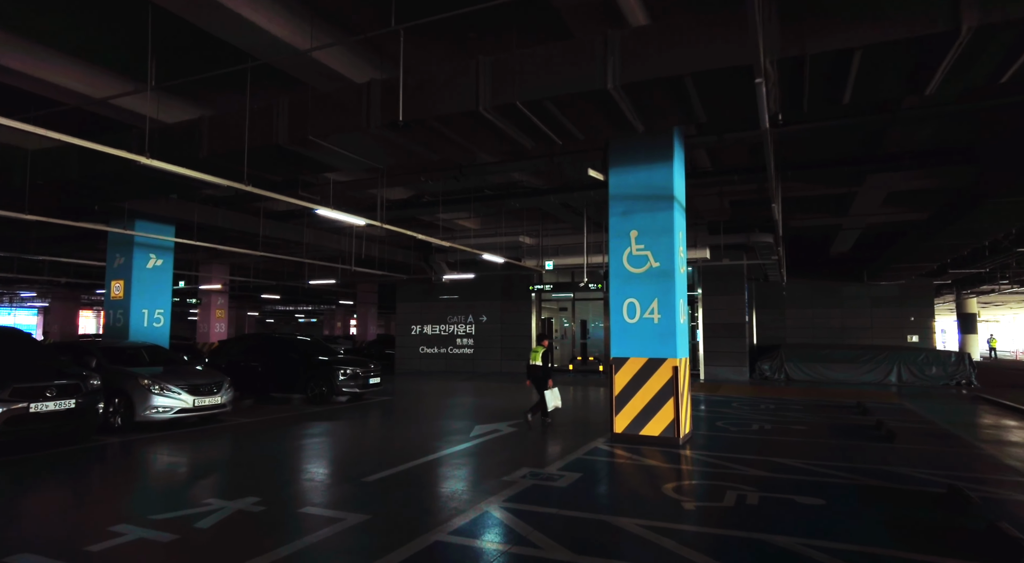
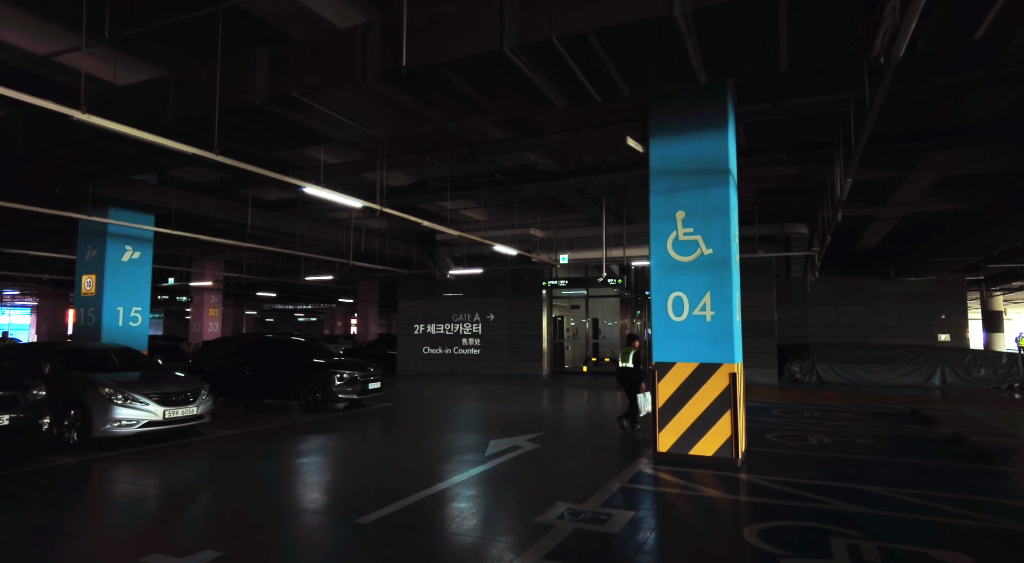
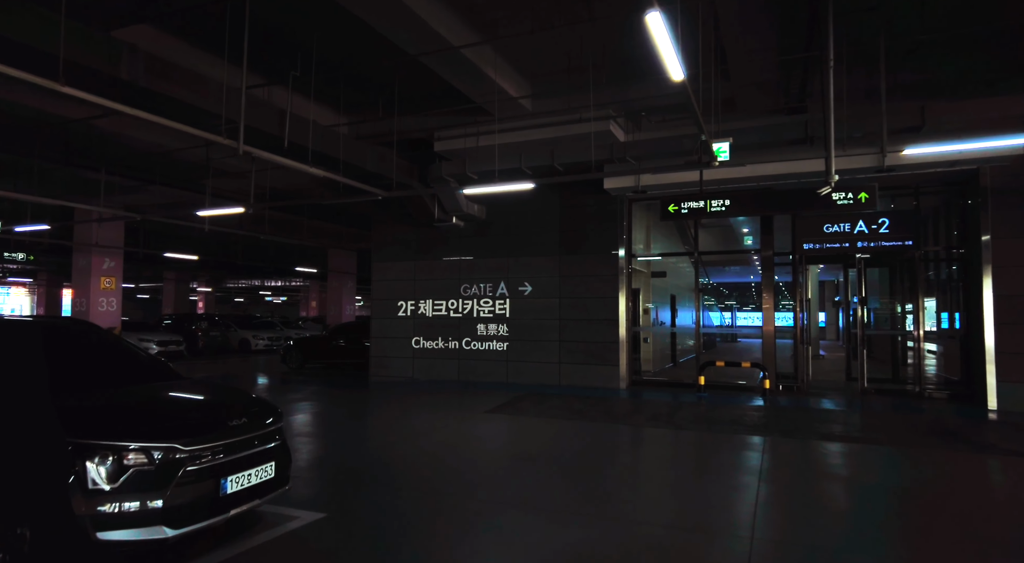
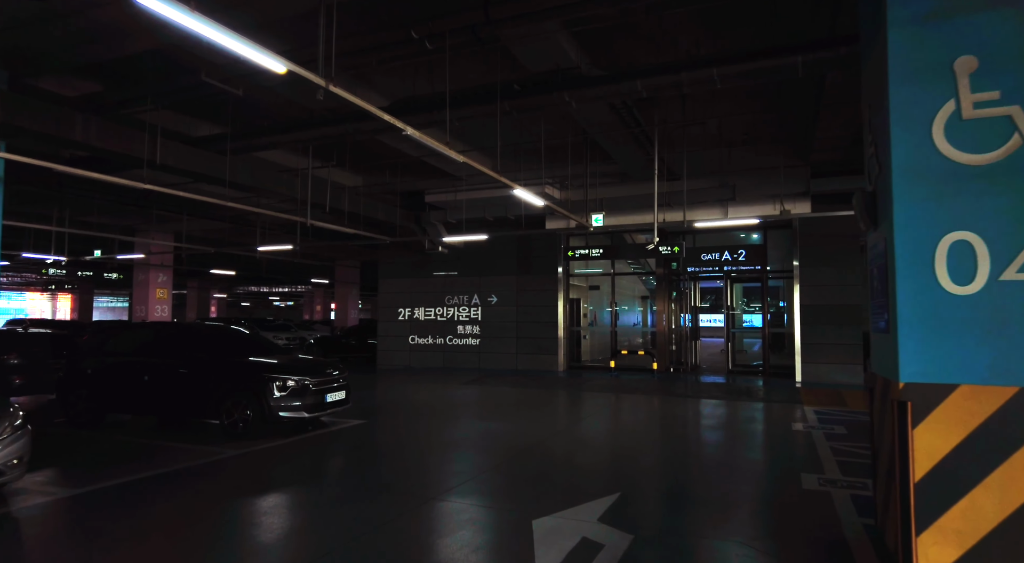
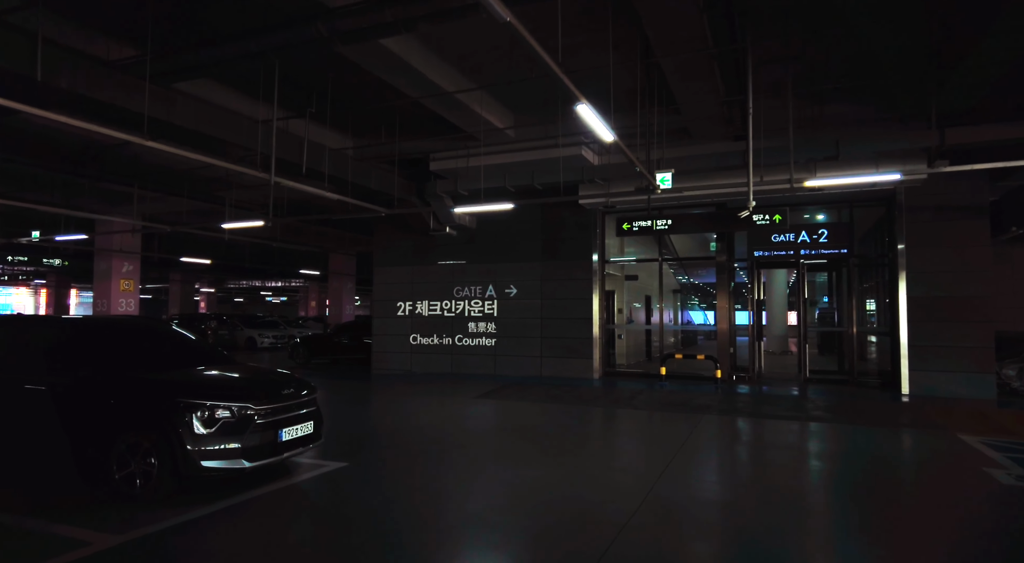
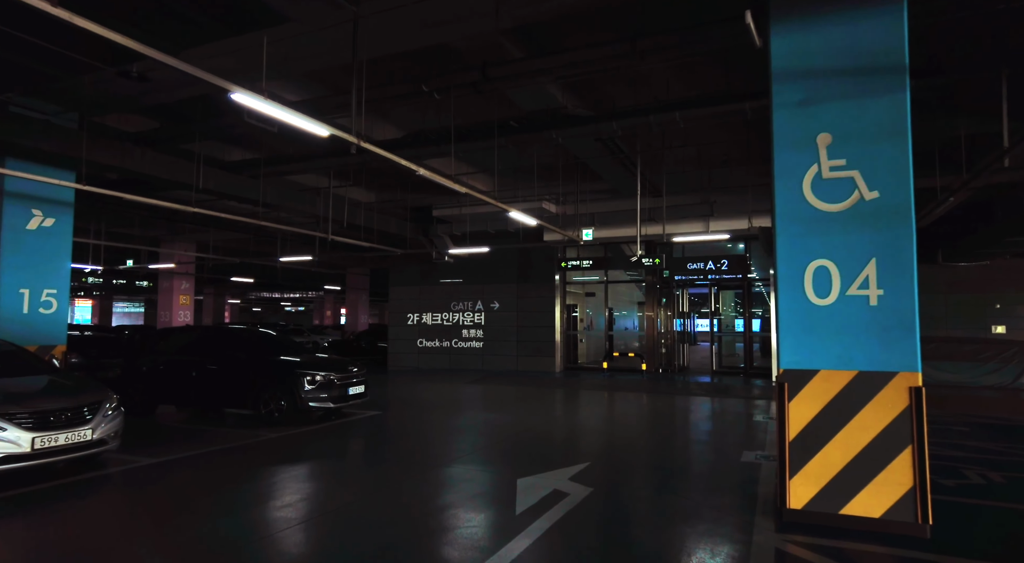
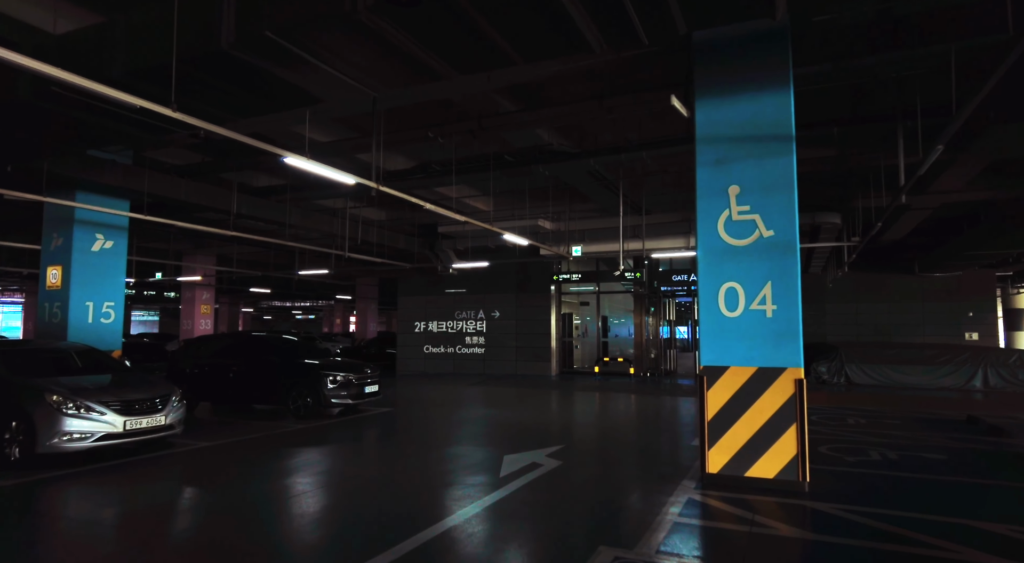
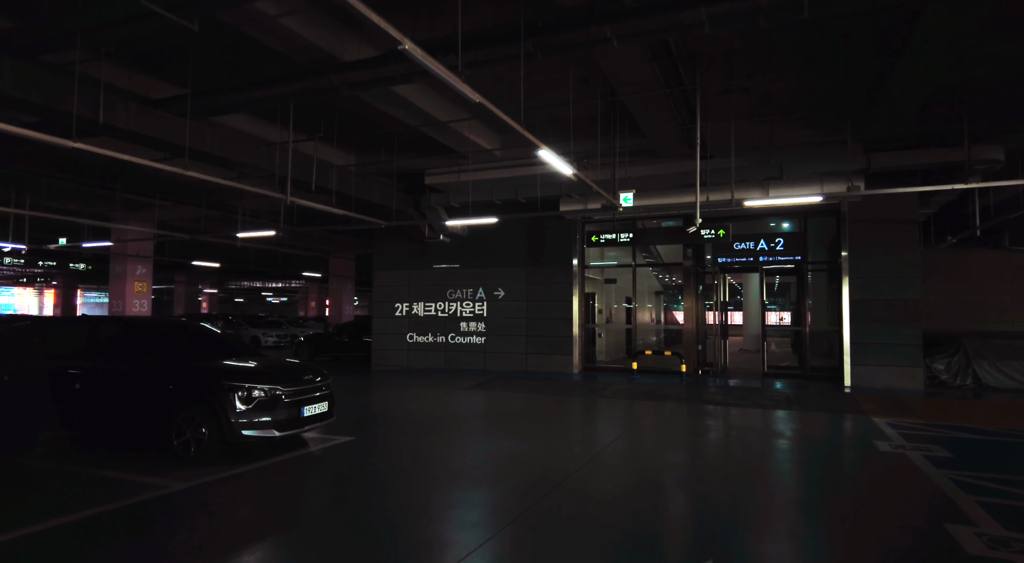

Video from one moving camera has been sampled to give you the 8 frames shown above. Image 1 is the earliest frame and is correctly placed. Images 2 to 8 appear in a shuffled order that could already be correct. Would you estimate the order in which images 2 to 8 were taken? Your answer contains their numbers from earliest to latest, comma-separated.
2, 7, 6, 4, 8, 5, 3
